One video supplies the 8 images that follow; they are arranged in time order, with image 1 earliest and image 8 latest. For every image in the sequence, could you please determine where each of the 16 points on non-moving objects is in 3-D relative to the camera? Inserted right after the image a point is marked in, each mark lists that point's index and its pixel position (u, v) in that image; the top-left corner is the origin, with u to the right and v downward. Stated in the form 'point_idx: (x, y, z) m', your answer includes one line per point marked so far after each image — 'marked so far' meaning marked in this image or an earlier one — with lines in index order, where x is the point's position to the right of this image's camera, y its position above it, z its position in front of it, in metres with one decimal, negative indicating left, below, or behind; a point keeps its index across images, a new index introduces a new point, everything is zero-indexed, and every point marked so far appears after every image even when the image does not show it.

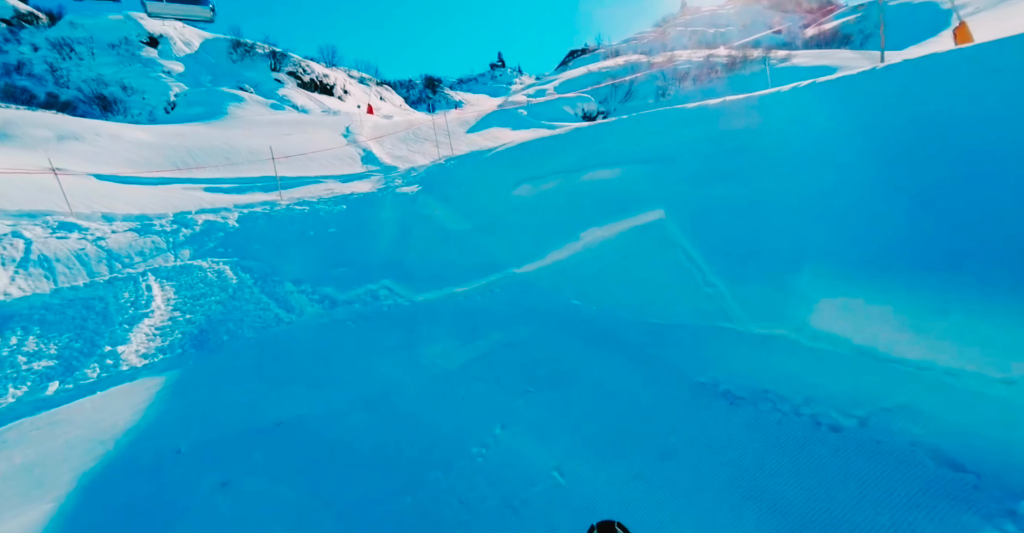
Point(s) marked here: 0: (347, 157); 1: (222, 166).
0: (-5.4, +3.5, +16.2) m
1: (-8.6, +2.9, +14.6) m
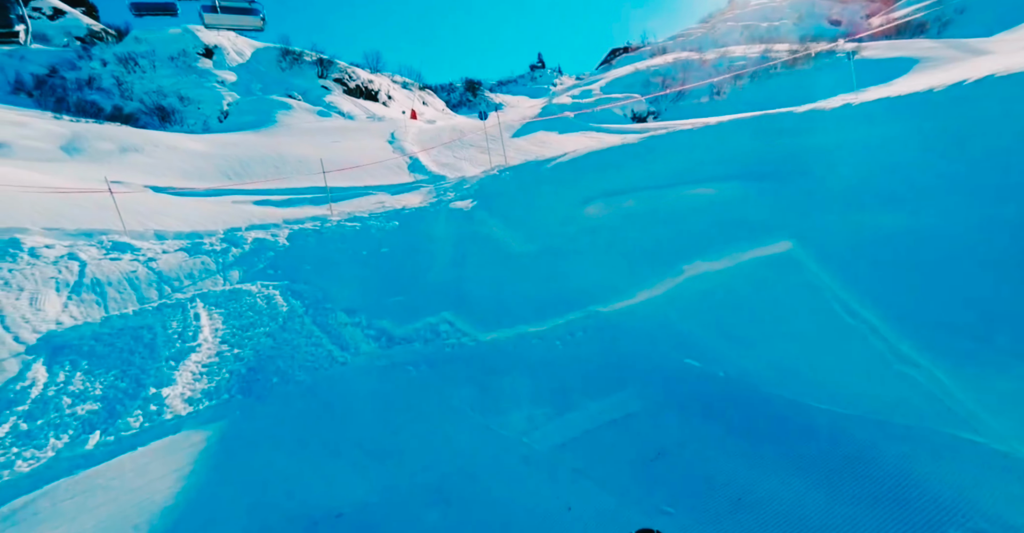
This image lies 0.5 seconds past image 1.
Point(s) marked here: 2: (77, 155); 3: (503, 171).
0: (-3.8, +3.2, +16.0) m
1: (-7.2, +2.7, +14.6) m
2: (-12.6, +3.2, +14.3) m
3: (-0.1, +1.6, +8.4) m
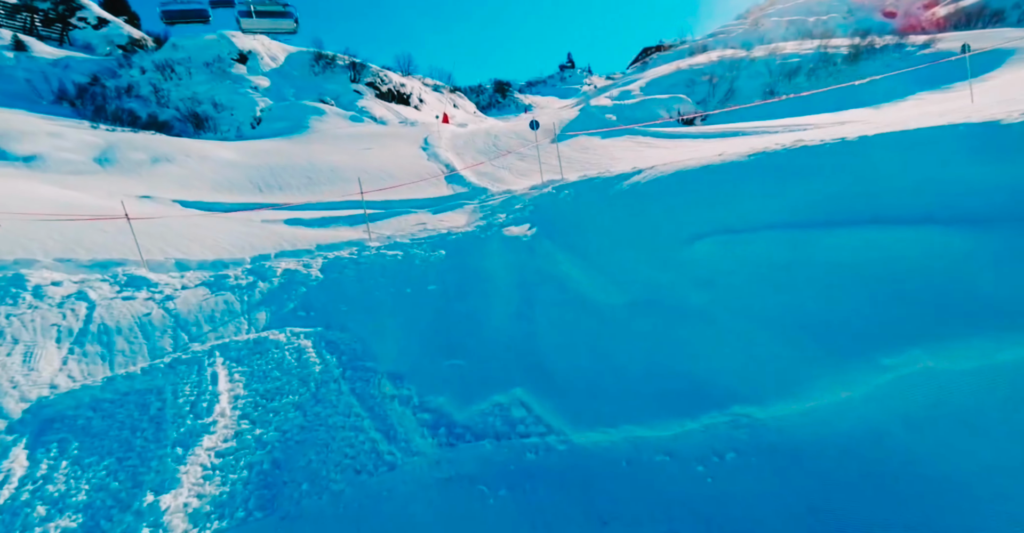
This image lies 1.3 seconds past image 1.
0: (-2.5, +2.8, +15.1) m
1: (-5.9, +2.2, +13.9) m
2: (-11.3, +2.8, +13.9) m
3: (+0.7, +1.2, +7.4) m
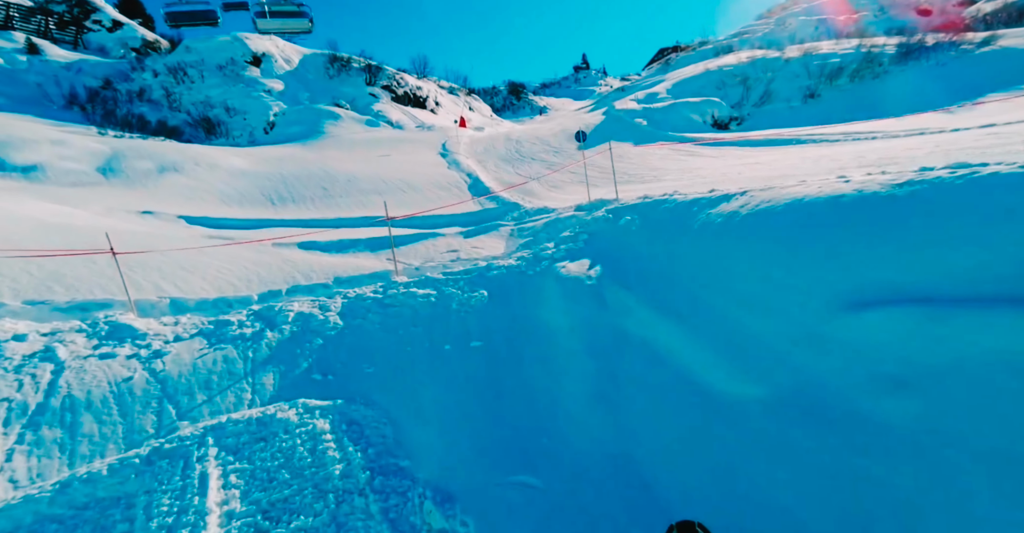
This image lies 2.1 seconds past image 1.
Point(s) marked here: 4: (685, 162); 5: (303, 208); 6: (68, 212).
0: (-1.7, +2.3, +14.1) m
1: (-5.1, +1.8, +13.0) m
2: (-10.6, +2.4, +13.1) m
3: (+1.4, +0.7, +6.3) m
4: (+4.3, +2.6, +12.4) m
5: (-5.1, +1.4, +12.1) m
6: (-8.3, +1.0, +9.3) m
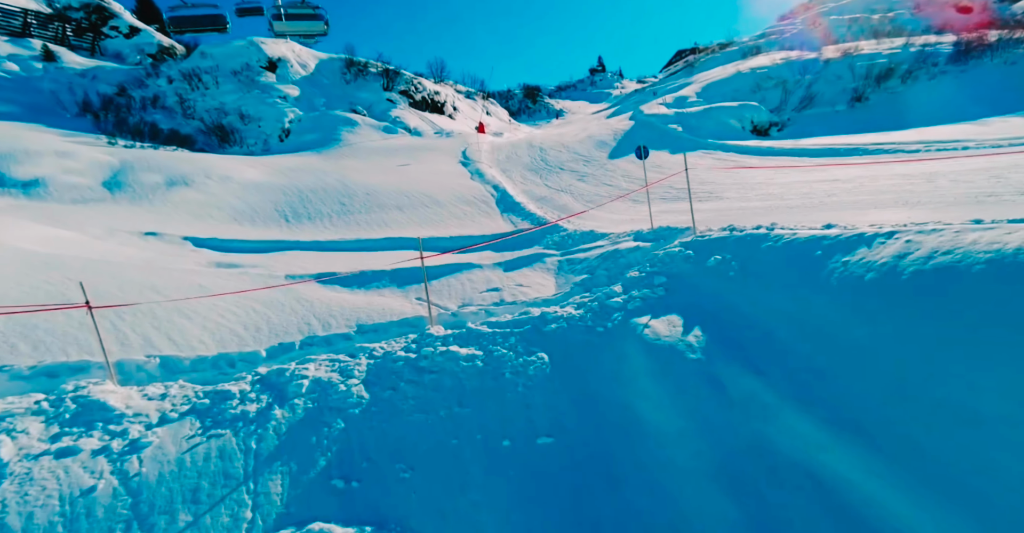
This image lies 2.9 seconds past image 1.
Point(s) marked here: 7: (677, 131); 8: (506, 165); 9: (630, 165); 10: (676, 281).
0: (-0.9, +1.8, +13.1) m
1: (-4.3, +1.3, +12.0) m
2: (-9.8, +1.9, +12.3) m
3: (+2.0, +0.2, +5.2) m
4: (+5.1, +2.1, +11.2) m
5: (-4.3, +0.9, +11.1) m
6: (-7.6, +0.5, +8.4) m
7: (+6.4, +5.2, +19.1) m
8: (-0.3, +4.1, +19.7) m
9: (+3.6, +3.1, +15.2) m
10: (+1.6, -0.2, +4.8) m
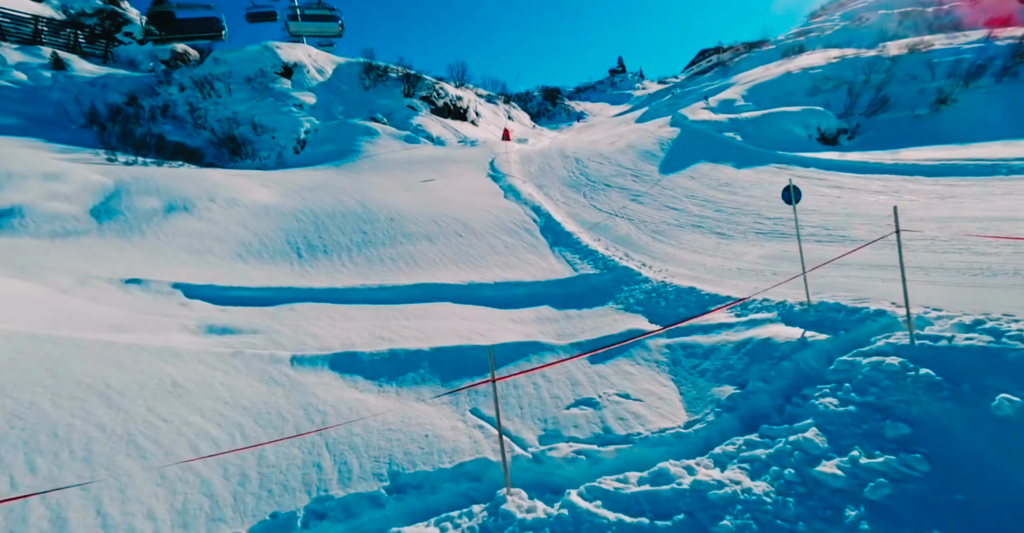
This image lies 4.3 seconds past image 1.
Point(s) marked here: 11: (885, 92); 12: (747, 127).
0: (+0.2, +0.9, +11.2) m
1: (-3.3, +0.4, +10.2) m
2: (-8.7, +1.0, +10.7) m
3: (+2.8, -0.6, +3.2) m
4: (+6.1, +1.2, +9.1) m
5: (-3.3, +0.1, +9.4) m
6: (-6.7, -0.3, +6.7) m
7: (+7.7, +4.4, +17.0) m
8: (+1.0, +3.2, +17.8) m
9: (+4.8, +2.2, +13.1) m
10: (+2.4, -1.0, +2.8) m
11: (+14.2, +6.7, +18.8) m
12: (+8.6, +5.1, +18.1) m
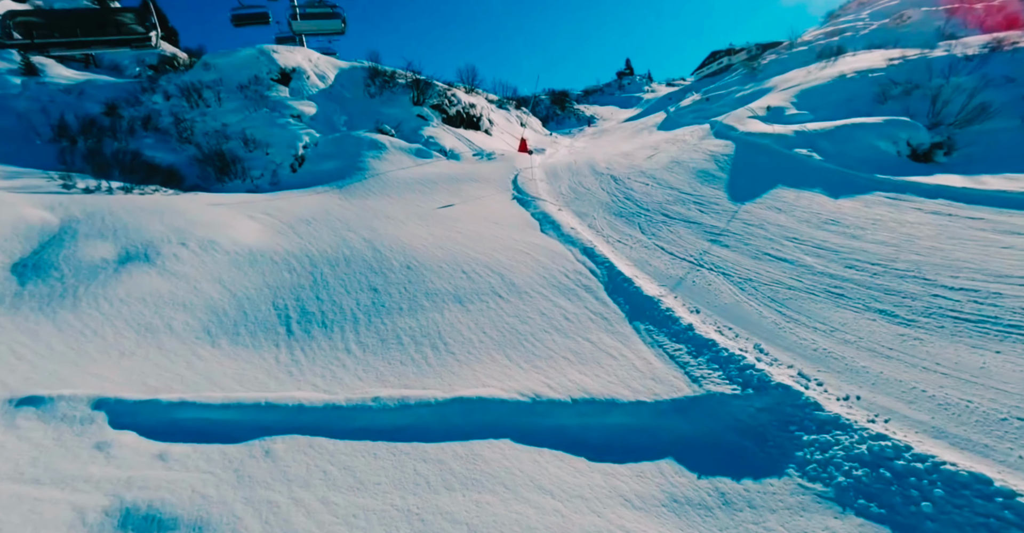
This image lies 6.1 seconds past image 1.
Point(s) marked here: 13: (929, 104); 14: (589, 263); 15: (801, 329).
0: (+1.1, -0.3, +8.5) m
1: (-2.3, -0.8, +7.6) m
2: (-7.7, -0.2, +8.0) m
3: (+3.7, -1.8, +0.5) m
4: (+7.1, 0.0, +6.4) m
5: (-2.4, -1.1, +6.7) m
6: (-5.8, -1.5, +4.1) m
7: (+8.7, +3.2, +14.2) m
8: (+2.0, +2.0, +15.1) m
9: (+5.7, +1.0, +10.4) m
10: (+3.3, -2.2, +0.1) m
11: (+15.2, +5.5, +16.0) m
12: (+9.6, +3.9, +15.3) m
13: (+14.3, +5.6, +17.0) m
14: (+1.5, +0.1, +9.6) m
15: (+3.7, -0.8, +6.2) m
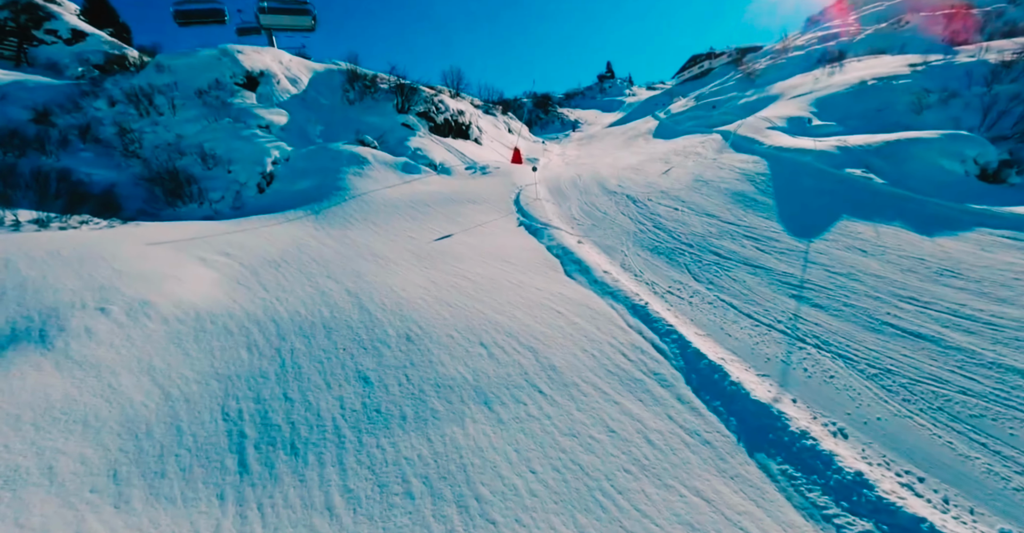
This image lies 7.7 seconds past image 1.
0: (+1.7, -1.4, +6.1) m
1: (-1.7, -1.9, +5.1) m
2: (-7.1, -1.4, +5.3) m
3: (+4.6, -2.8, -1.8) m
4: (+7.7, -0.9, +4.3) m
5: (-1.7, -2.2, +4.2) m
6: (-5.0, -2.6, +1.4) m
7: (+9.0, +2.2, +12.2) m
8: (+2.3, +0.9, +12.8) m
9: (+6.2, 0.0, +8.3) m
10: (+4.2, -3.1, -2.2) m
11: (+15.4, +4.5, +14.3) m
12: (+9.8, +2.9, +13.4) m
13: (+14.5, +4.7, +15.3) m
14: (+2.0, -1.0, +7.3) m
15: (+4.3, -1.8, +3.9) m
